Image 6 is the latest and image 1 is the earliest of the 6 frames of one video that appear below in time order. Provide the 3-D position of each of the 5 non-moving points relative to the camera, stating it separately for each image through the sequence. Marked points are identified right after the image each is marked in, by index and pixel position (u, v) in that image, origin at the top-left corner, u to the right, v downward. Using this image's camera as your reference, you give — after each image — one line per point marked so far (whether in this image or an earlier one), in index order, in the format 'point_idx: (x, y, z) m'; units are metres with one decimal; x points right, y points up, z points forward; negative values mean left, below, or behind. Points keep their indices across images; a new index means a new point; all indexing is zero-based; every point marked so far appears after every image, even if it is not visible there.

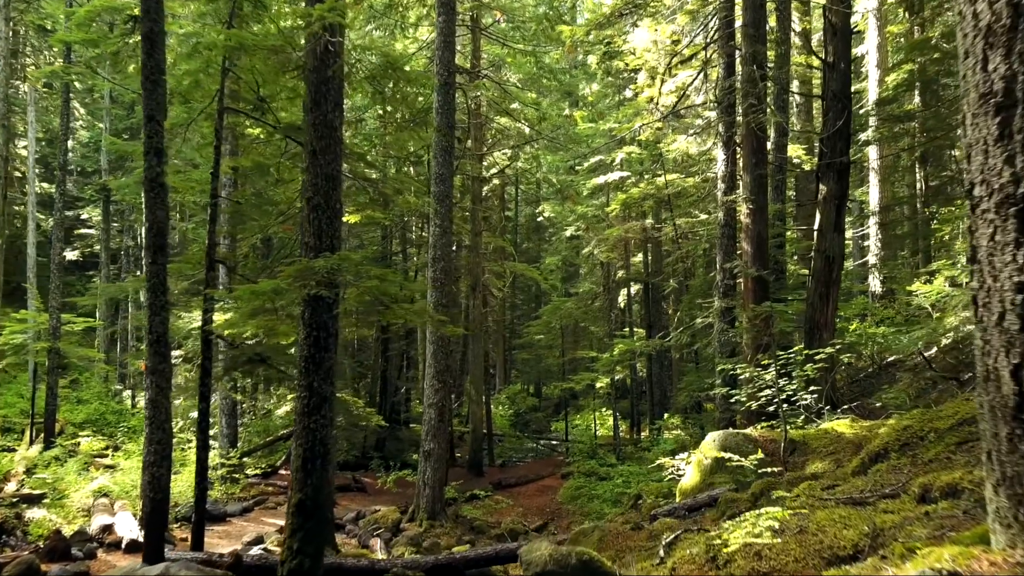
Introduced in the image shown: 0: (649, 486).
0: (+2.2, -3.2, +12.4) m
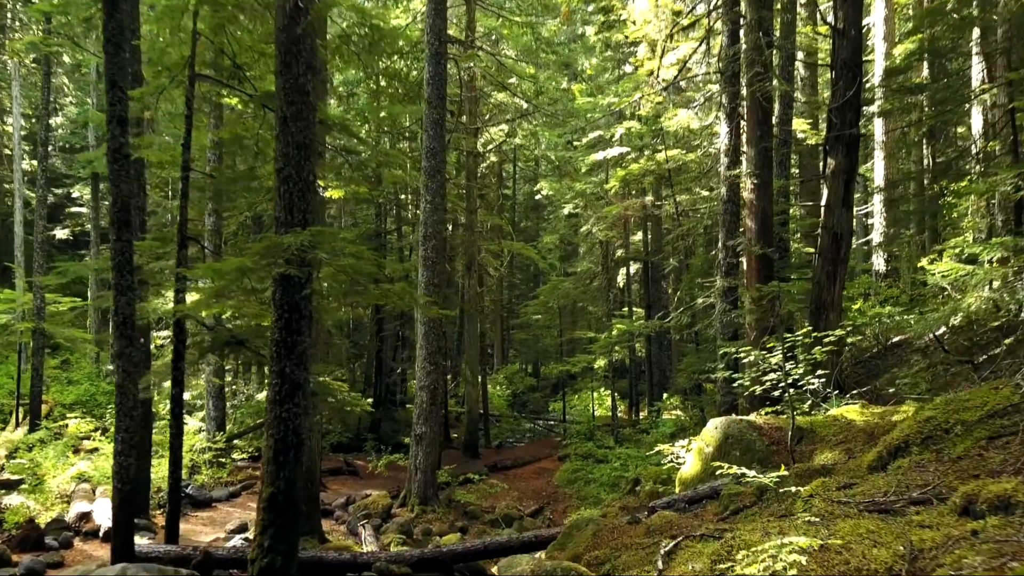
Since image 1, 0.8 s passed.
0: (+2.1, -2.8, +12.1) m
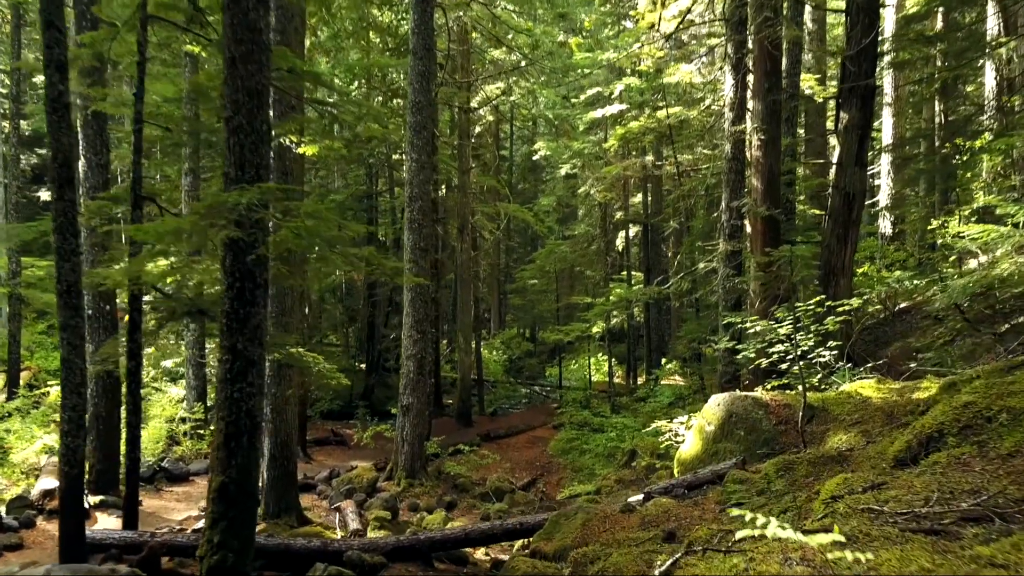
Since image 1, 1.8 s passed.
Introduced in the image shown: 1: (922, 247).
0: (+2.0, -2.3, +11.6) m
1: (+8.2, +0.8, +15.5) m
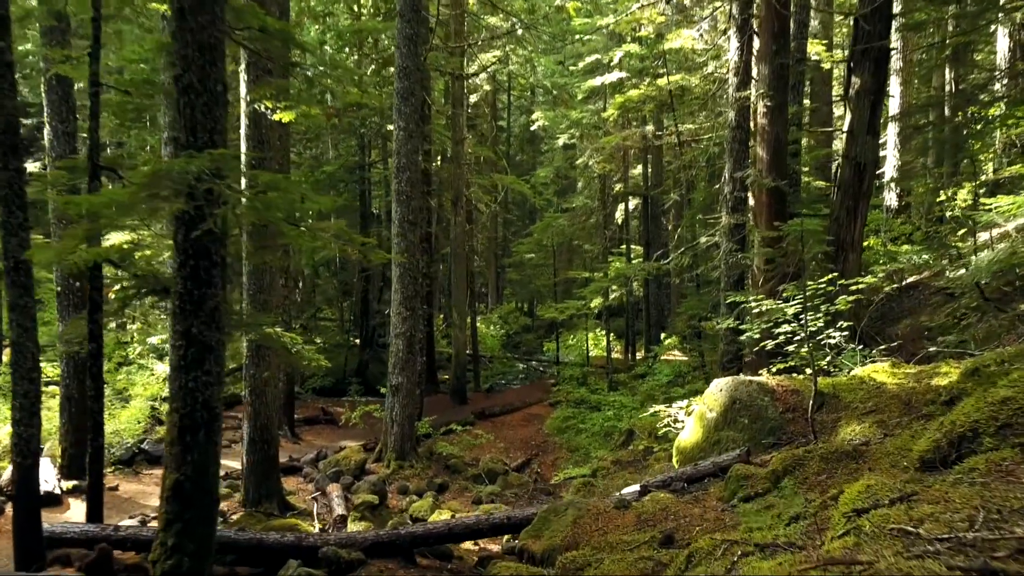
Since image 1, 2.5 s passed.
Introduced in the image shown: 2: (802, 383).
0: (+1.9, -1.9, +11.2) m
1: (+8.1, +1.3, +15.1) m
2: (+2.2, -0.7, +5.8) m
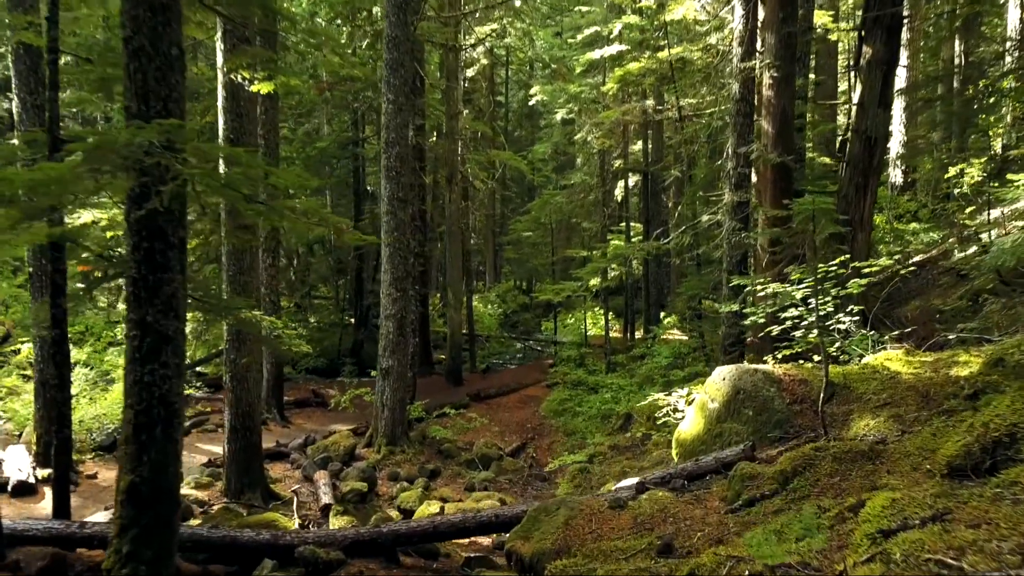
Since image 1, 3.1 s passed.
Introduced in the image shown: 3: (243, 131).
0: (+1.8, -1.7, +10.9) m
1: (+8.0, +1.7, +14.6) m
2: (+2.1, -0.6, +5.5) m
3: (-2.7, +1.6, +7.7) m
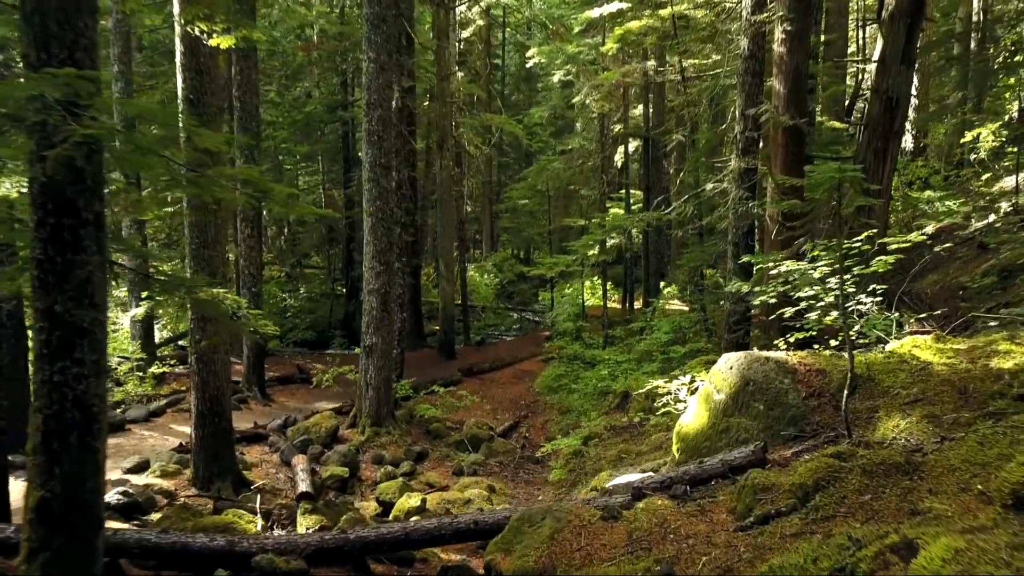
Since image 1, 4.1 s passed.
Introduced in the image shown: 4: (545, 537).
0: (+1.7, -1.3, +10.3) m
1: (+7.9, +2.2, +14.0) m
2: (+2.0, -0.5, +4.9) m
3: (-2.8, +1.8, +7.0) m
4: (+0.2, -1.3, +3.9) m
